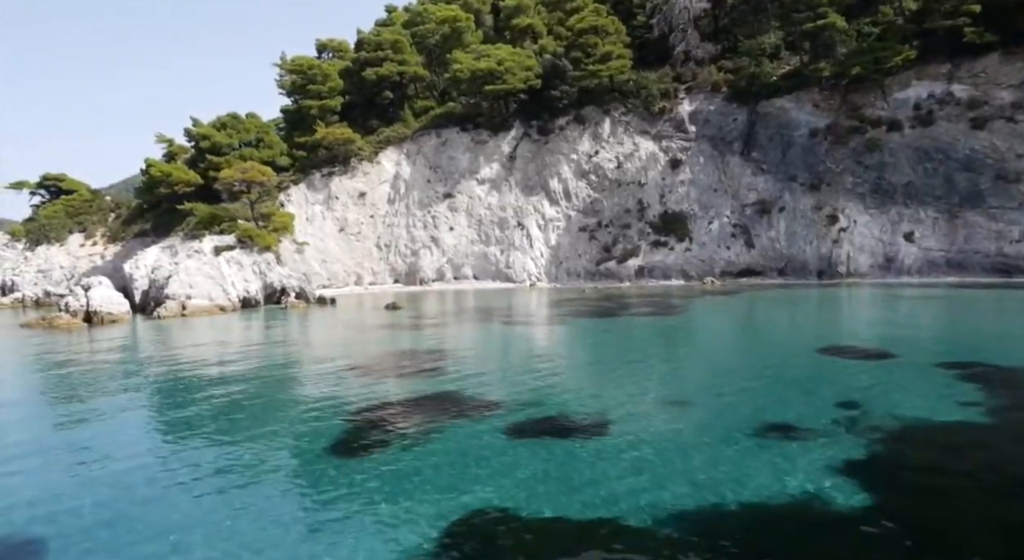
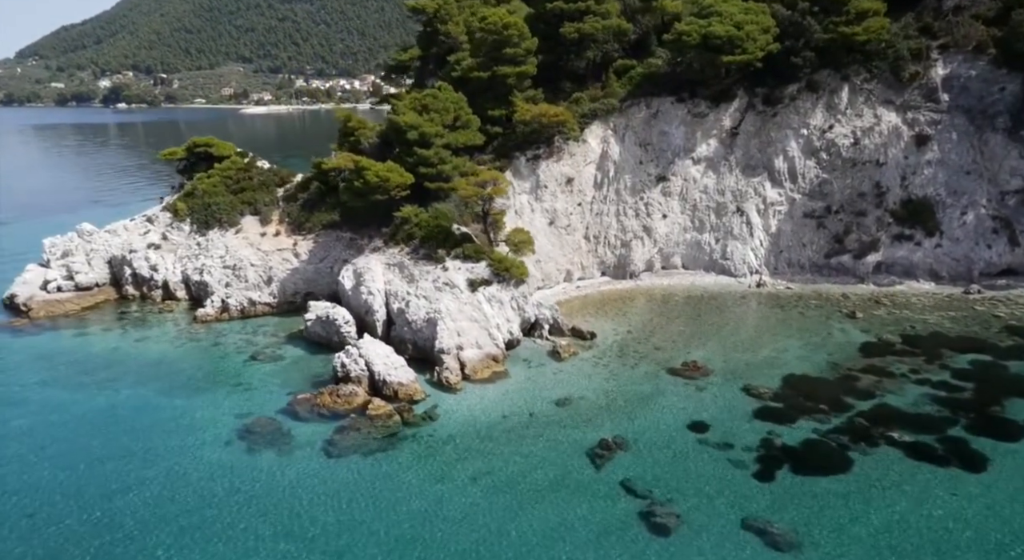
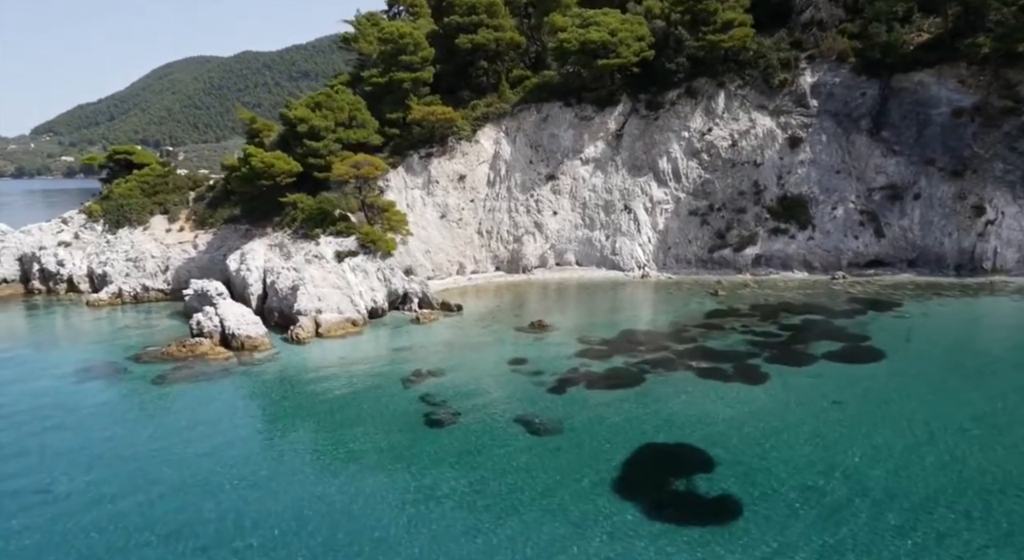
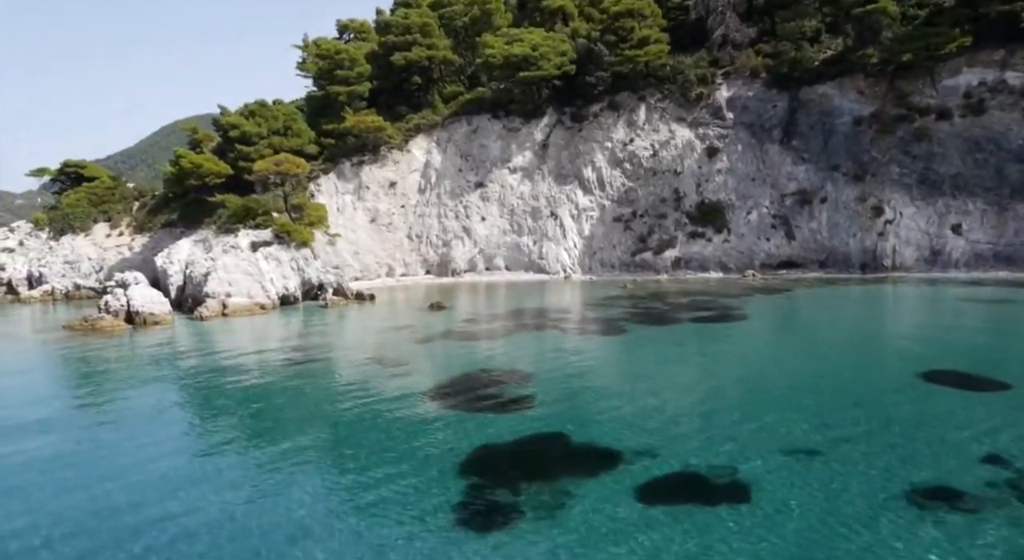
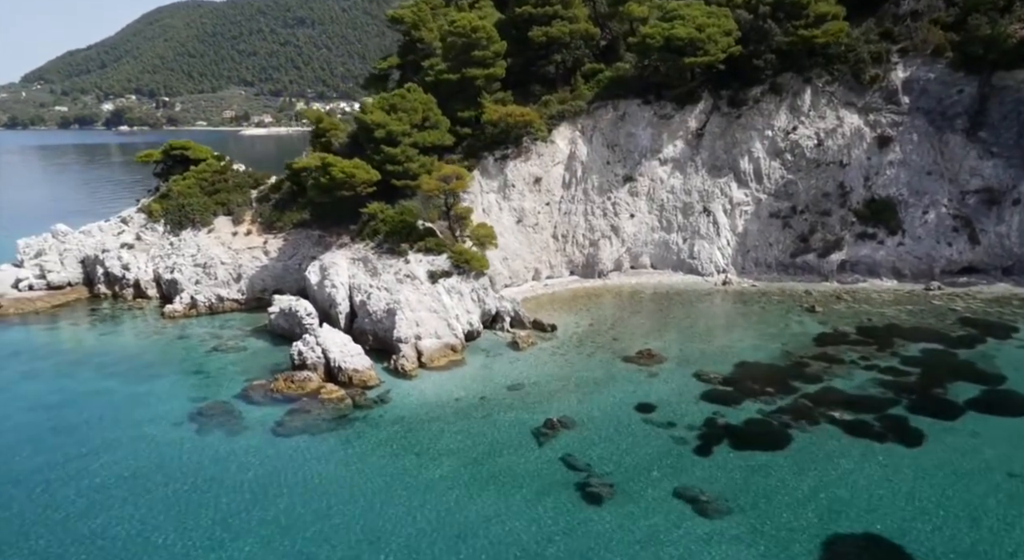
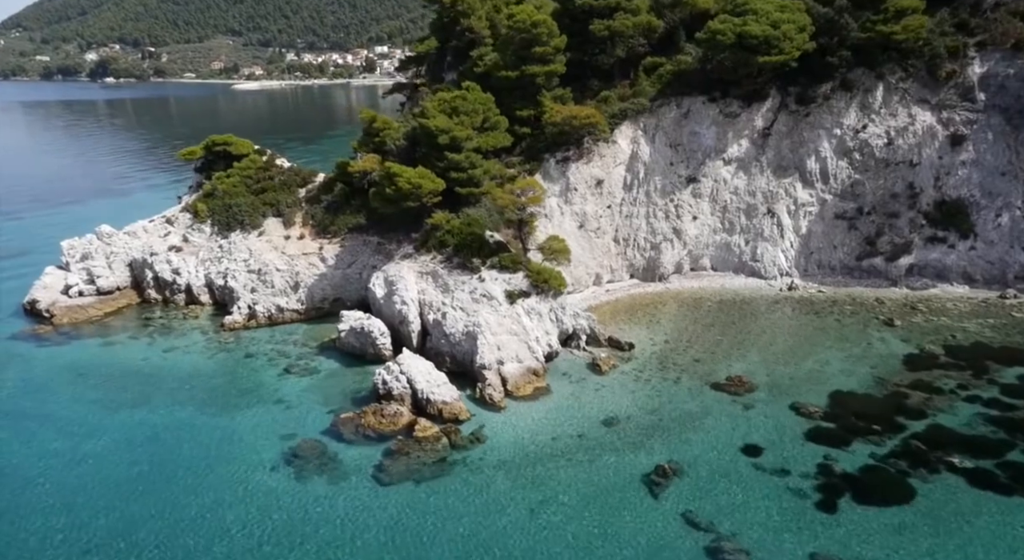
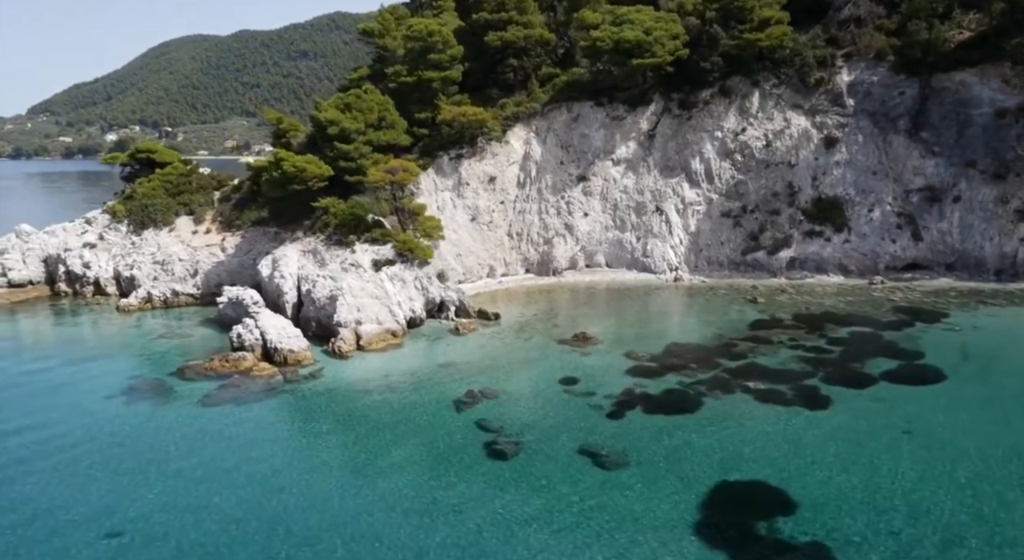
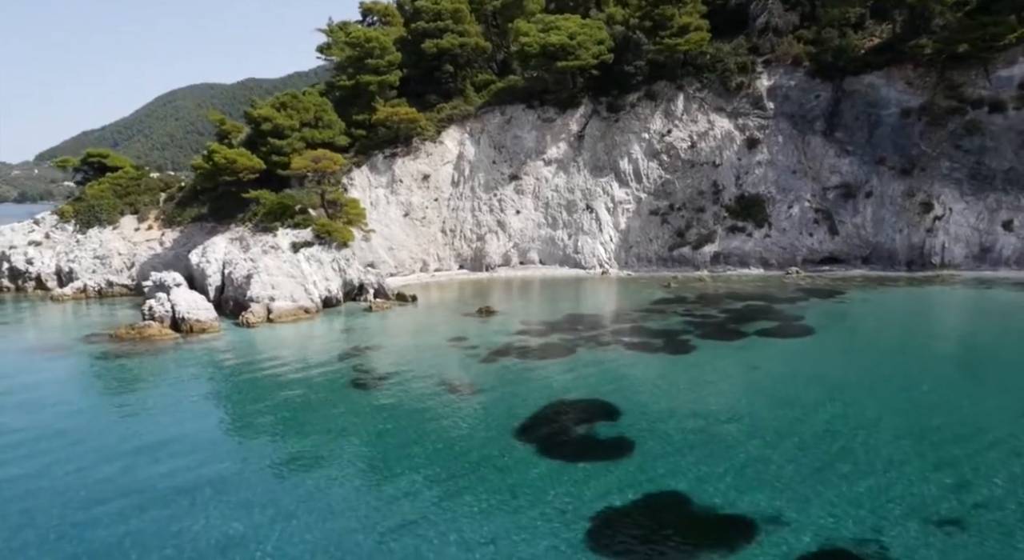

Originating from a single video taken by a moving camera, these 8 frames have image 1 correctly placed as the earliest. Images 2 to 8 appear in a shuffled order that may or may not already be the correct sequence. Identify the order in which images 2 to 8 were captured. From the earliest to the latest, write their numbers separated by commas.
4, 8, 3, 7, 5, 2, 6
